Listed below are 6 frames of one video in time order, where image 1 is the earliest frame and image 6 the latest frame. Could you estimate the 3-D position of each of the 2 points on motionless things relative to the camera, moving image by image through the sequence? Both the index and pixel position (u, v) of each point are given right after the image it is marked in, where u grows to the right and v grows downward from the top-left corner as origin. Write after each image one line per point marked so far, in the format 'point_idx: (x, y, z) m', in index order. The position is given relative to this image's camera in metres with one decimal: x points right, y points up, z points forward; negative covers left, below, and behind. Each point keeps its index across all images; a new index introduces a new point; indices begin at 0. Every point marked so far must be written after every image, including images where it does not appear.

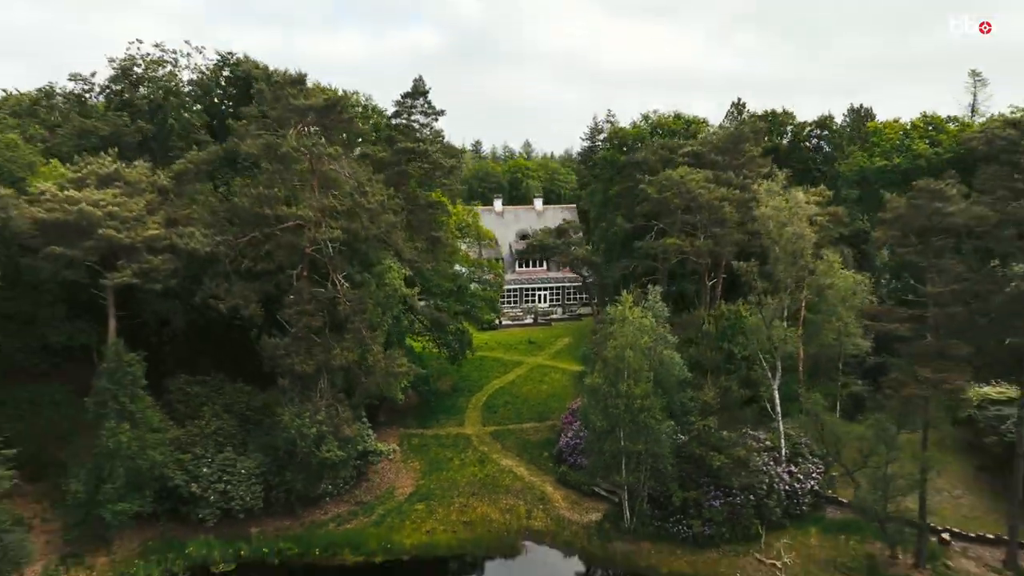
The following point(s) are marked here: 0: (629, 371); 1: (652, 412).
0: (+3.0, -2.1, +19.8) m
1: (+3.6, -3.2, +19.9) m
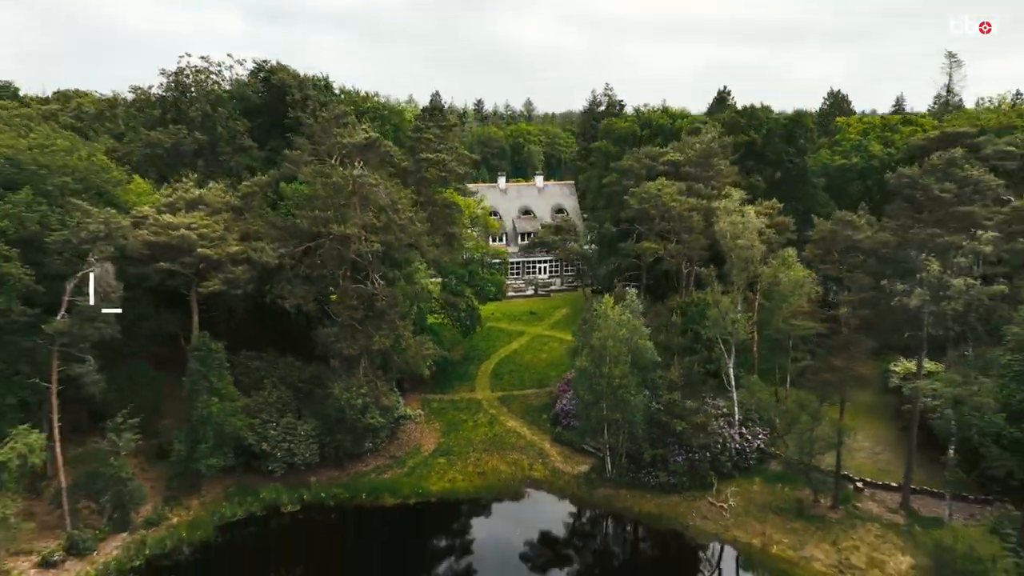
0: (+3.2, -2.2, +24.9) m
1: (+3.8, -3.2, +25.1) m
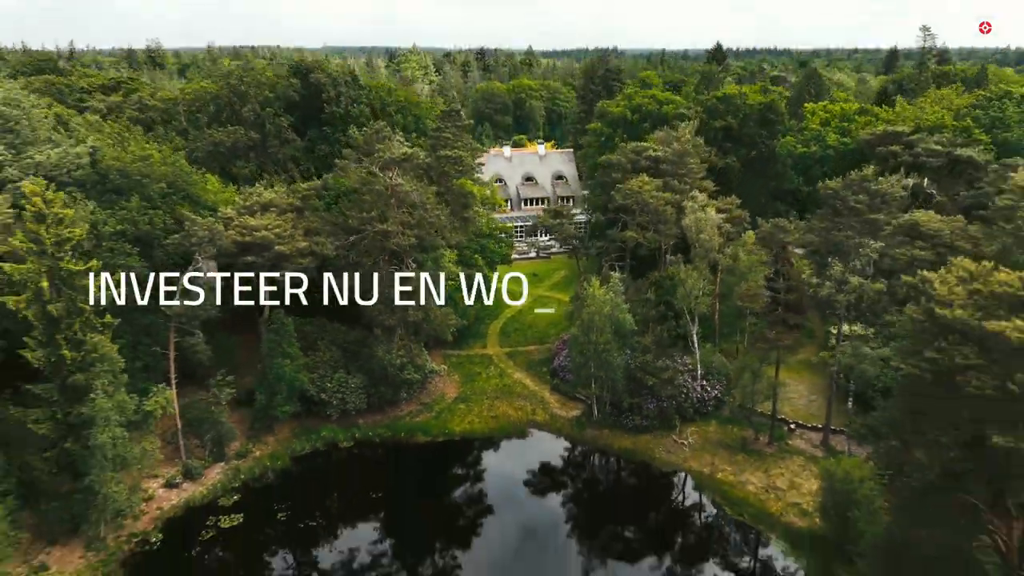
0: (+3.5, -1.5, +31.5) m
1: (+4.1, -2.6, +31.7) m
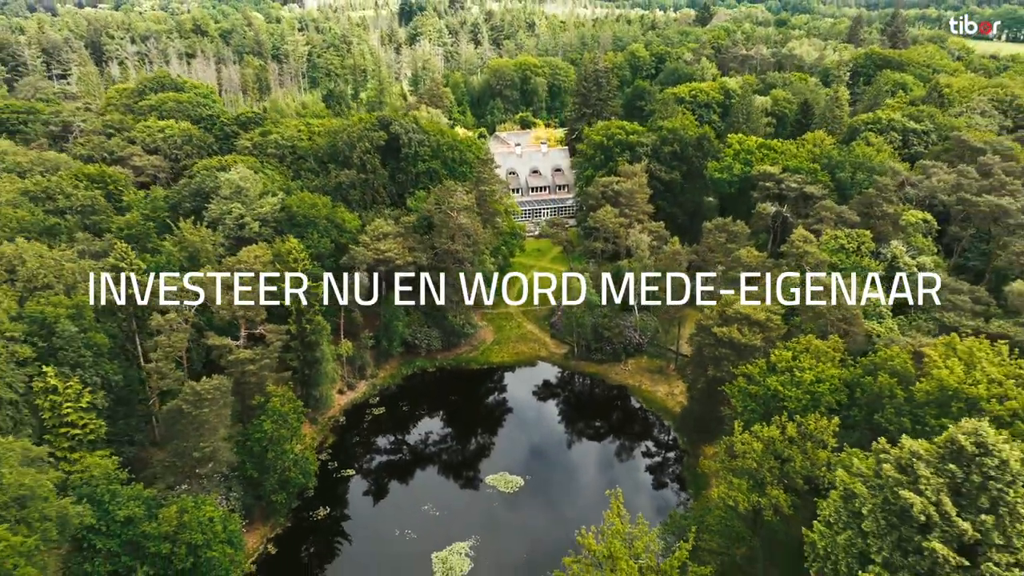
0: (+4.6, -1.0, +54.3) m
1: (+5.1, -2.0, +54.7) m
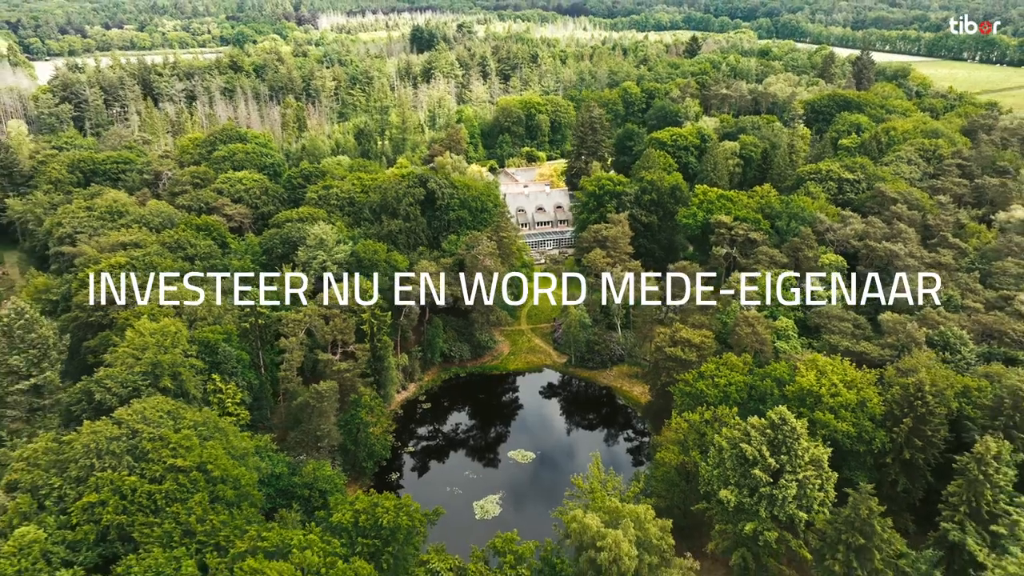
0: (+5.7, -3.4, +71.7) m
1: (+6.3, -4.4, +72.1) m
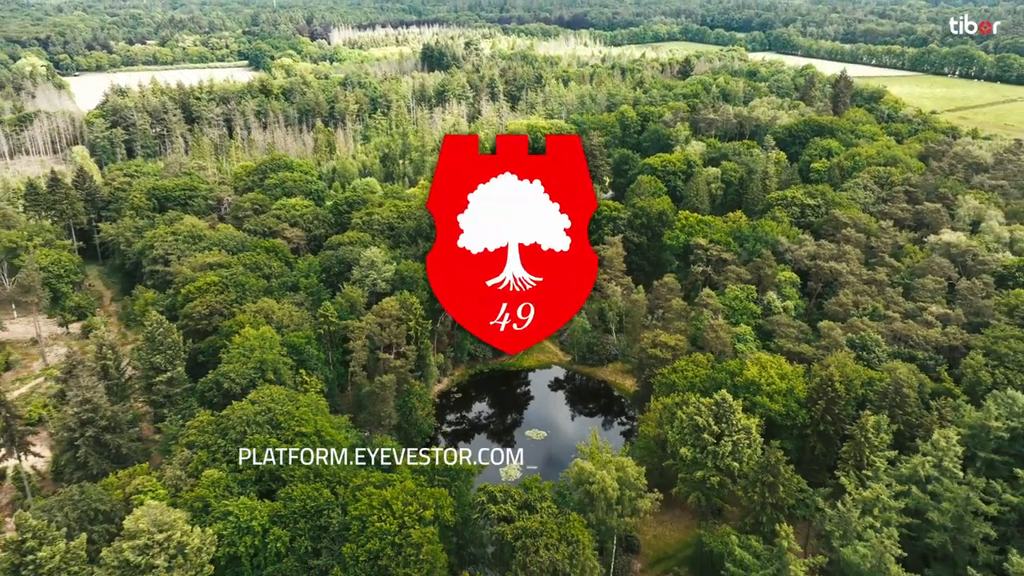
0: (+7.4, -4.7, +87.7) m
1: (+7.9, -5.7, +88.1) m
